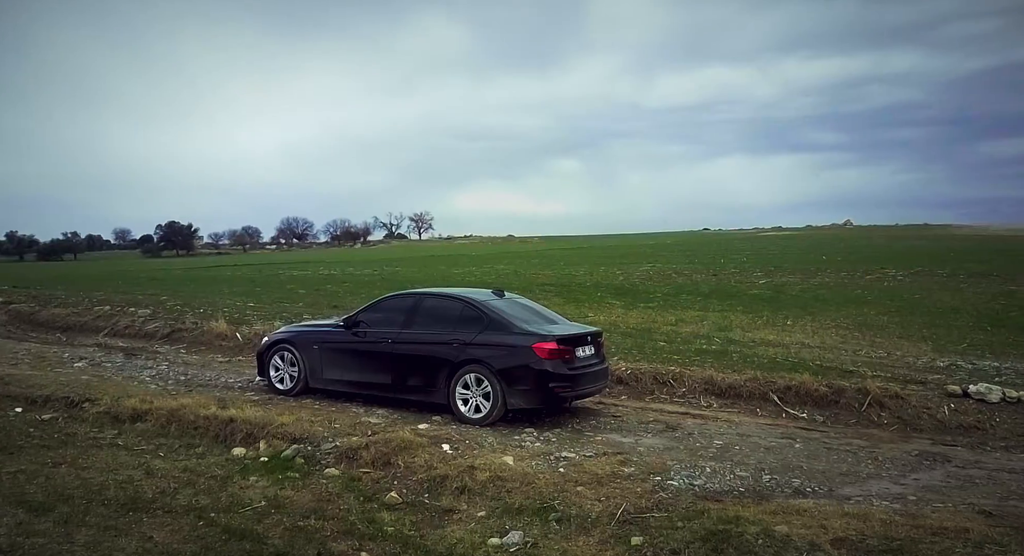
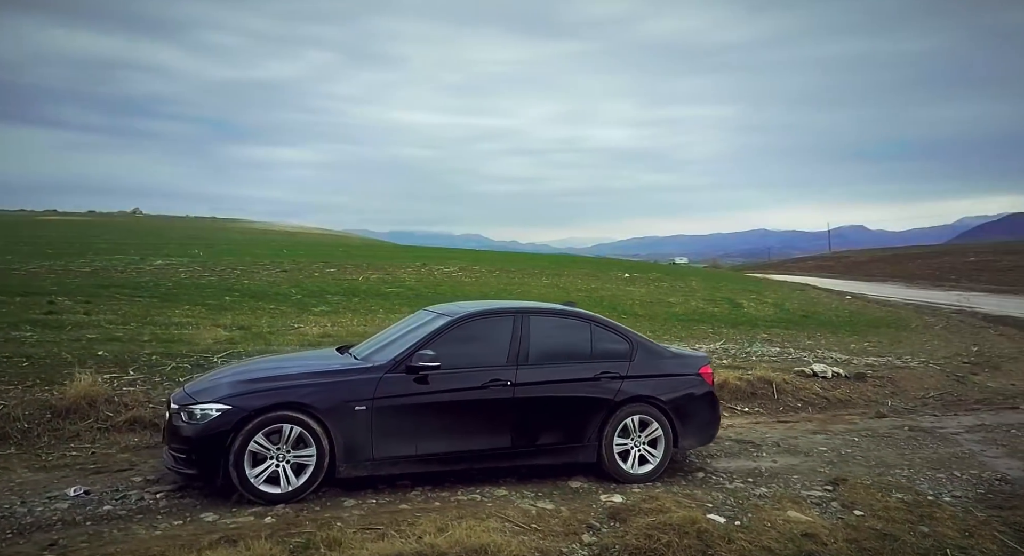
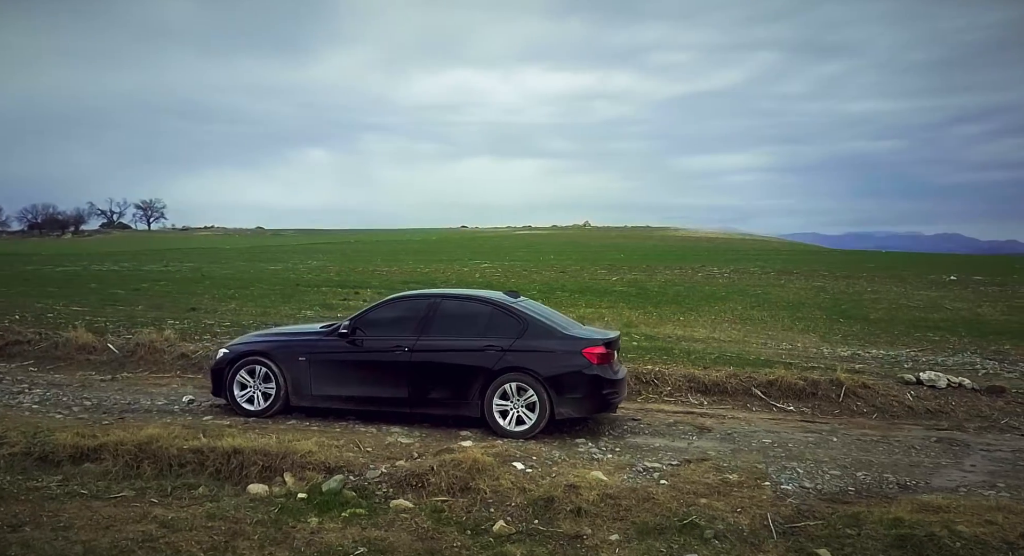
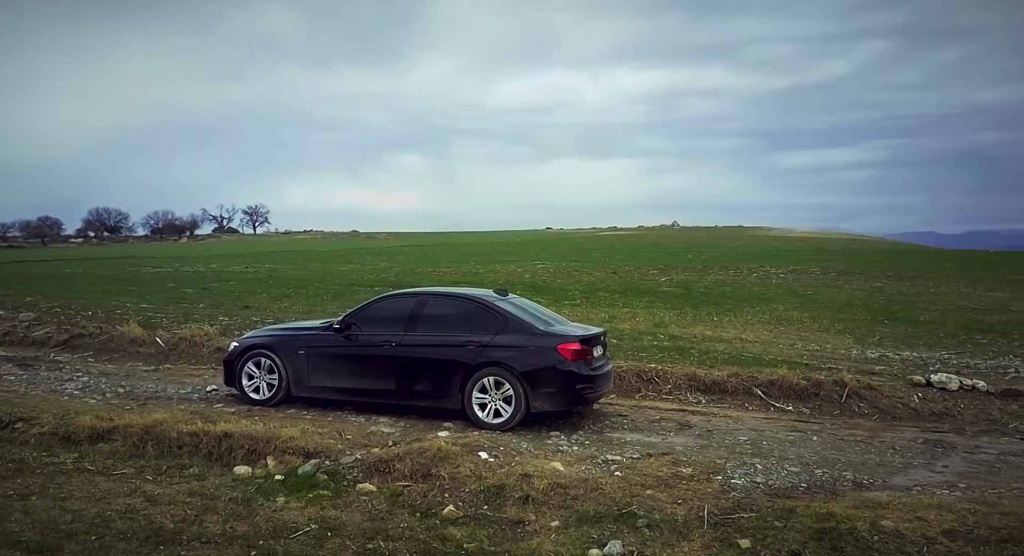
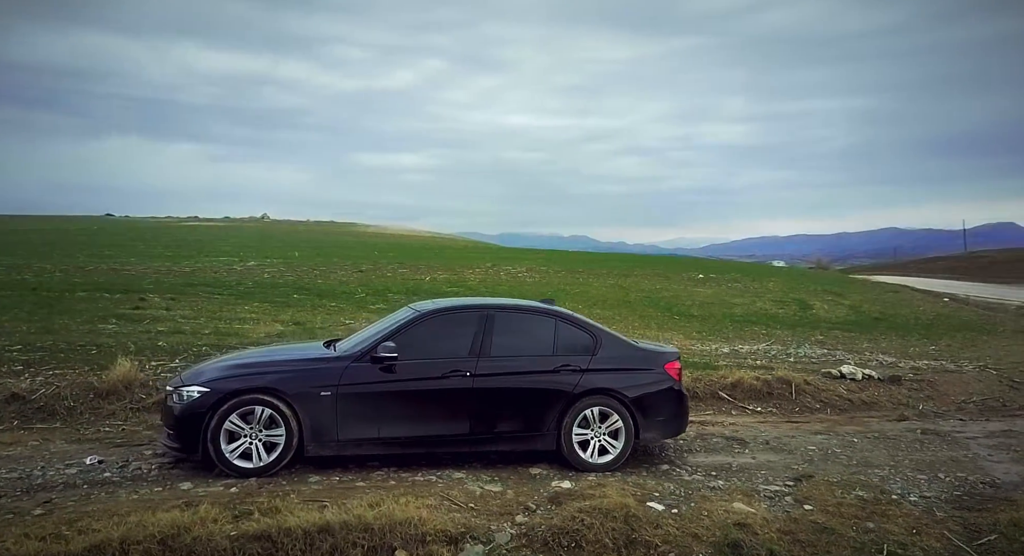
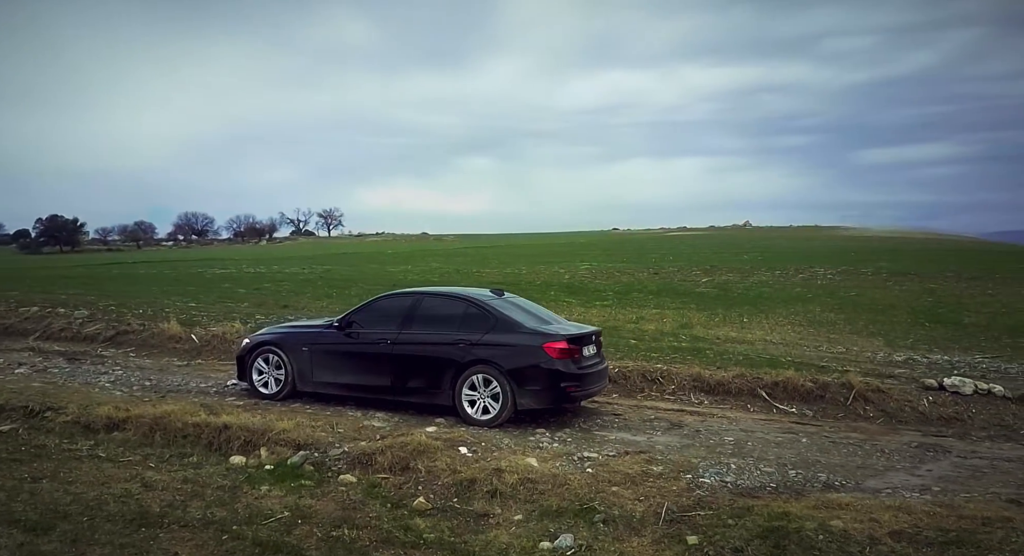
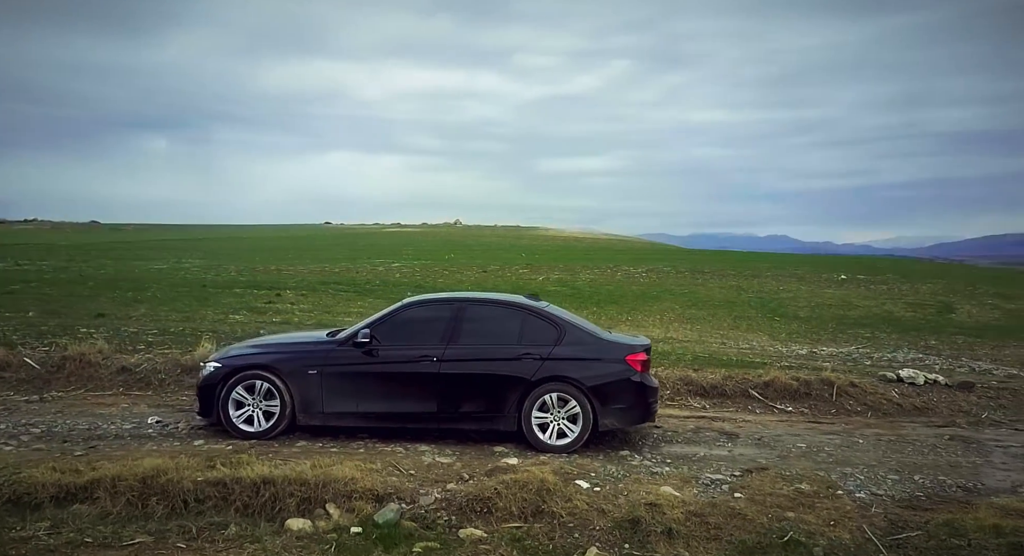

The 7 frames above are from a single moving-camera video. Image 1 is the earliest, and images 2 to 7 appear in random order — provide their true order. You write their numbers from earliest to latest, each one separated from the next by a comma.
6, 4, 3, 7, 5, 2
